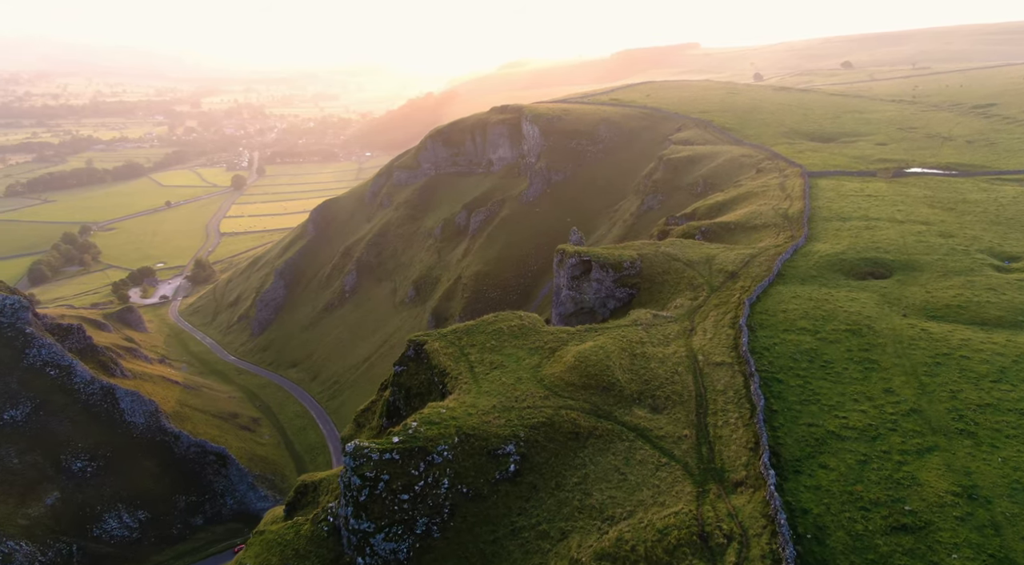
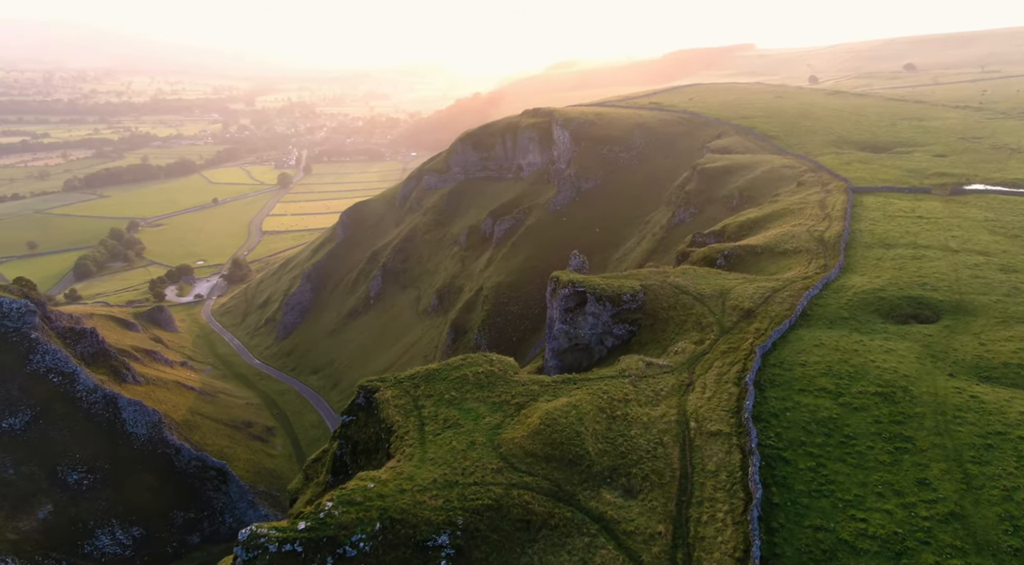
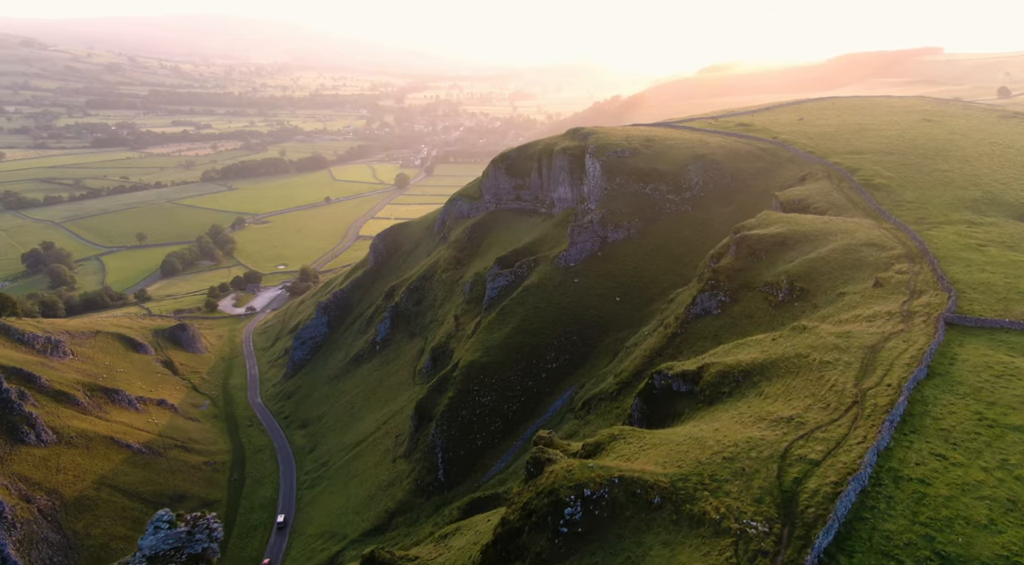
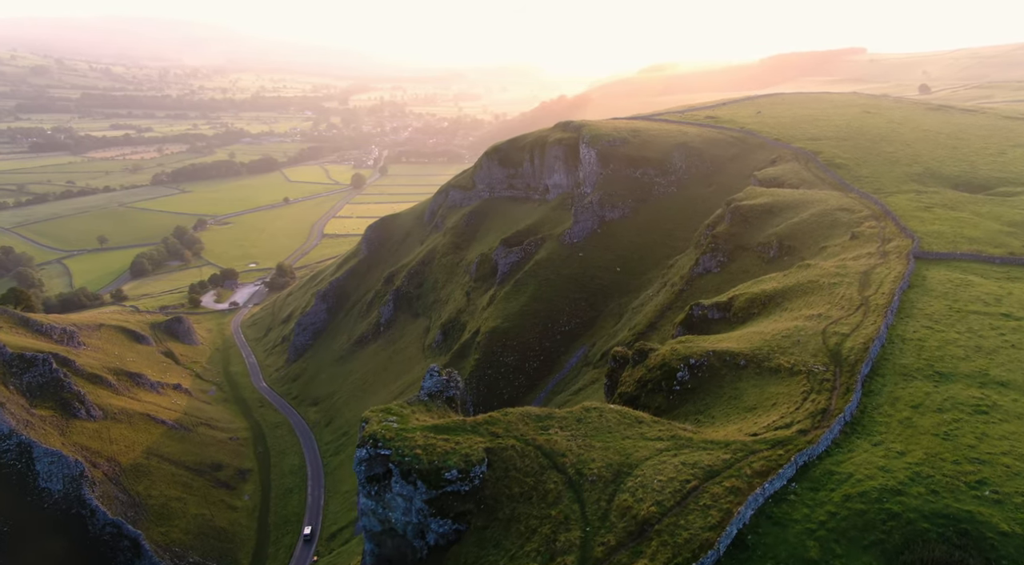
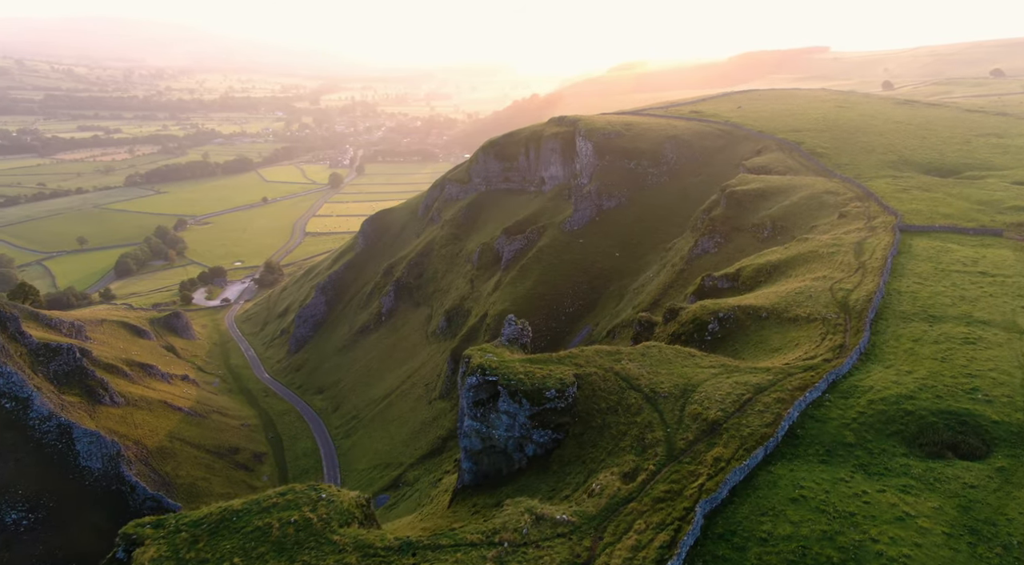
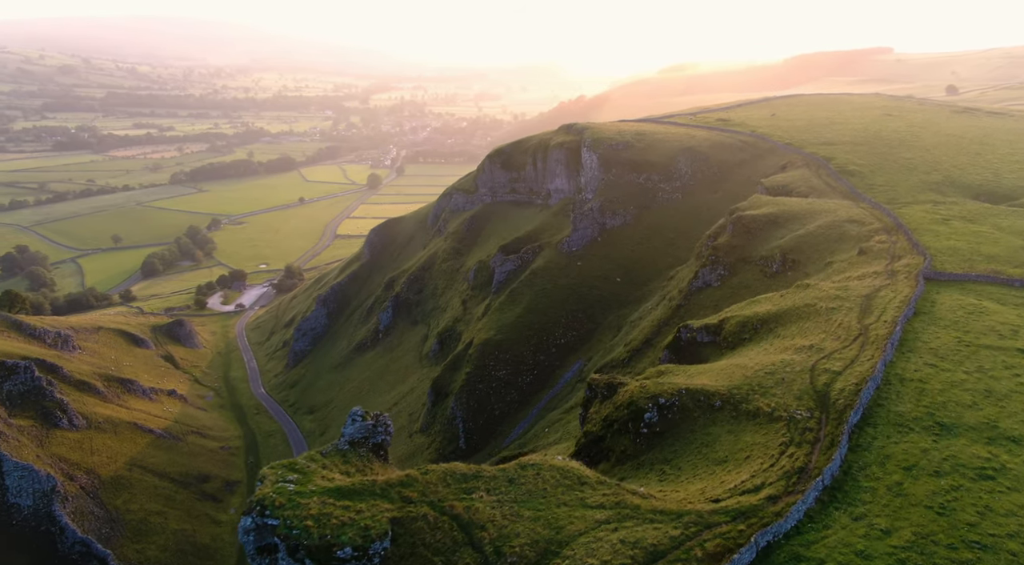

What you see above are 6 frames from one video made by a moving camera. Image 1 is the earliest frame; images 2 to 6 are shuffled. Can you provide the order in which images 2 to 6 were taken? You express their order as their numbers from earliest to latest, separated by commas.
2, 5, 4, 6, 3
